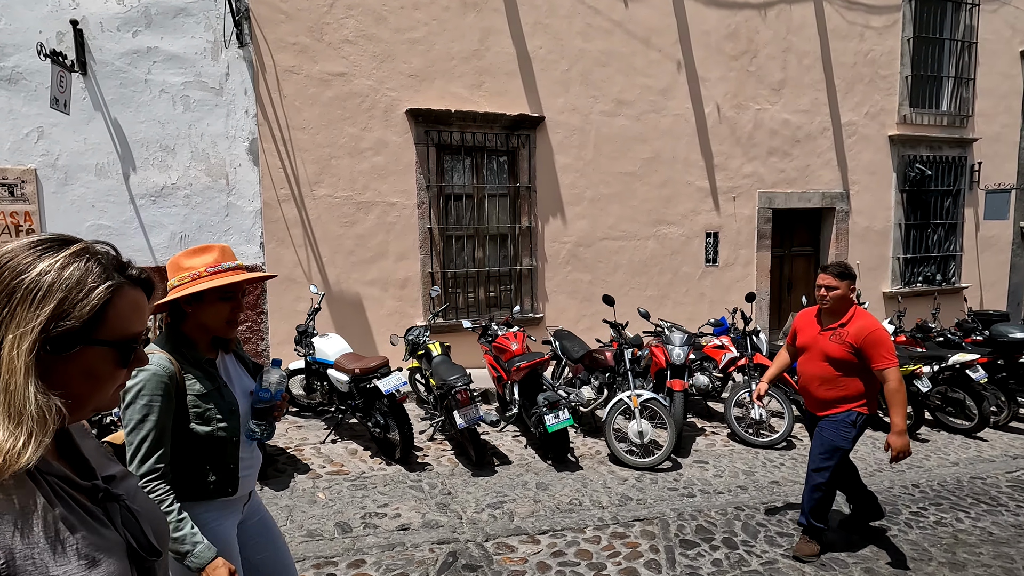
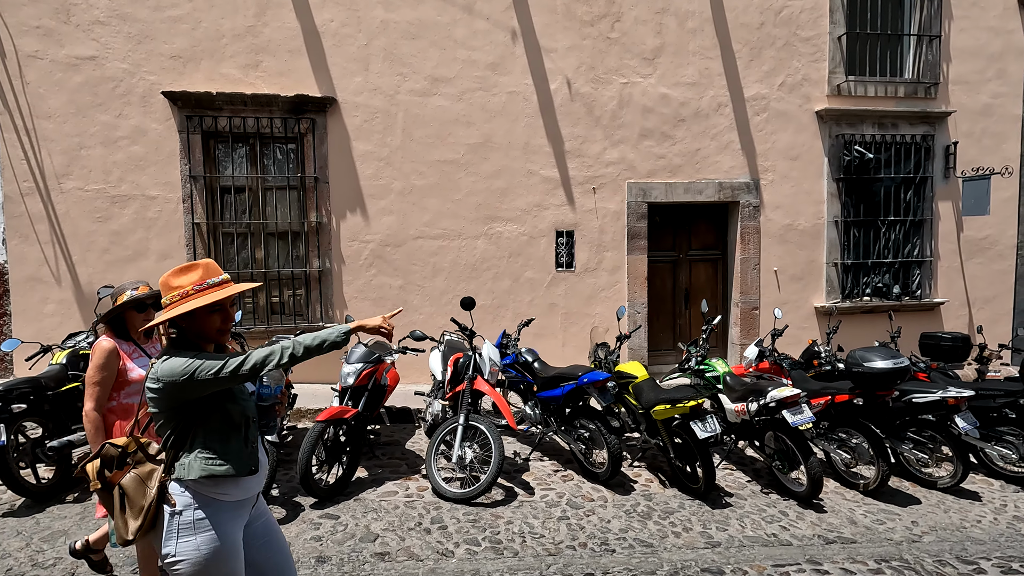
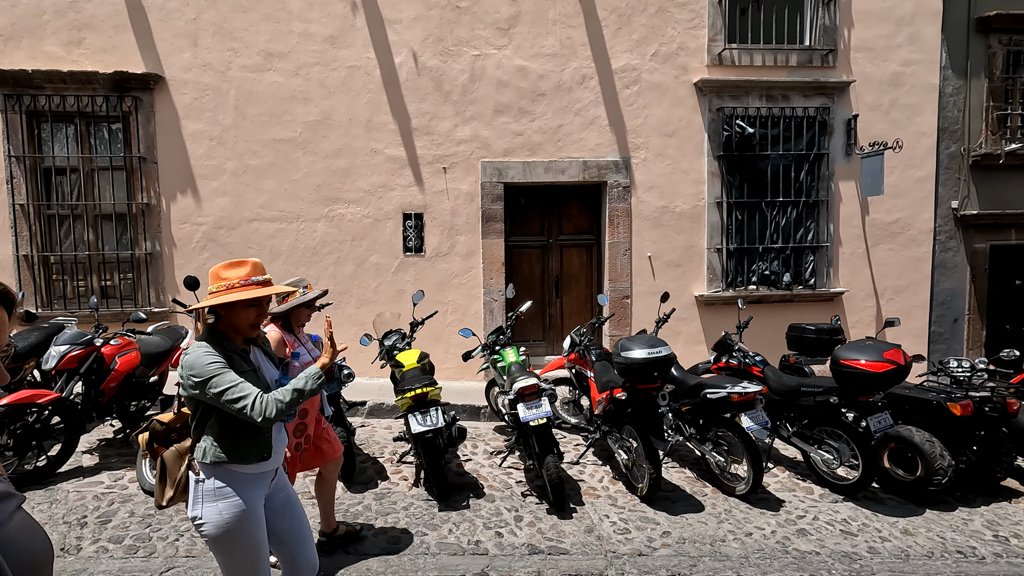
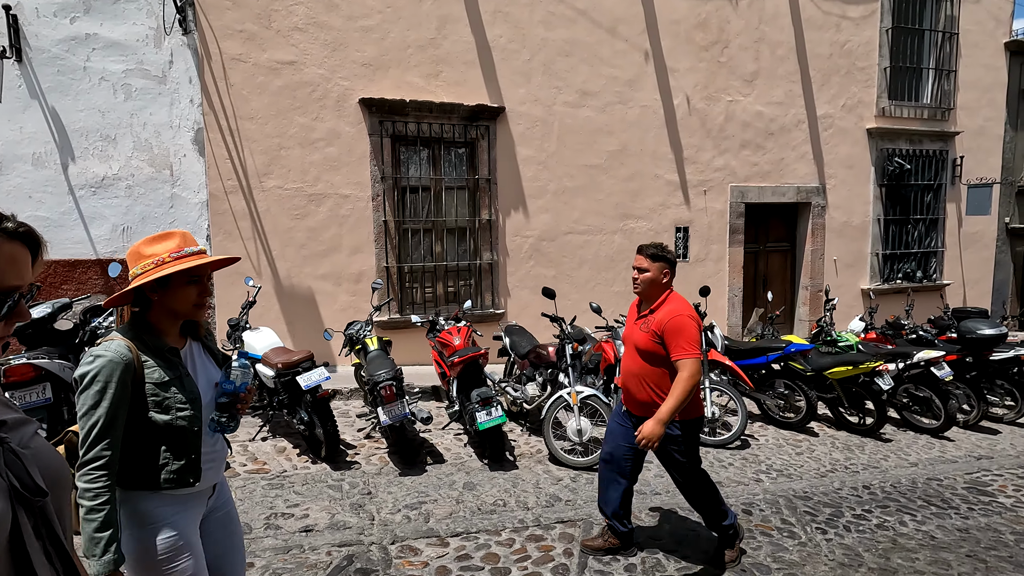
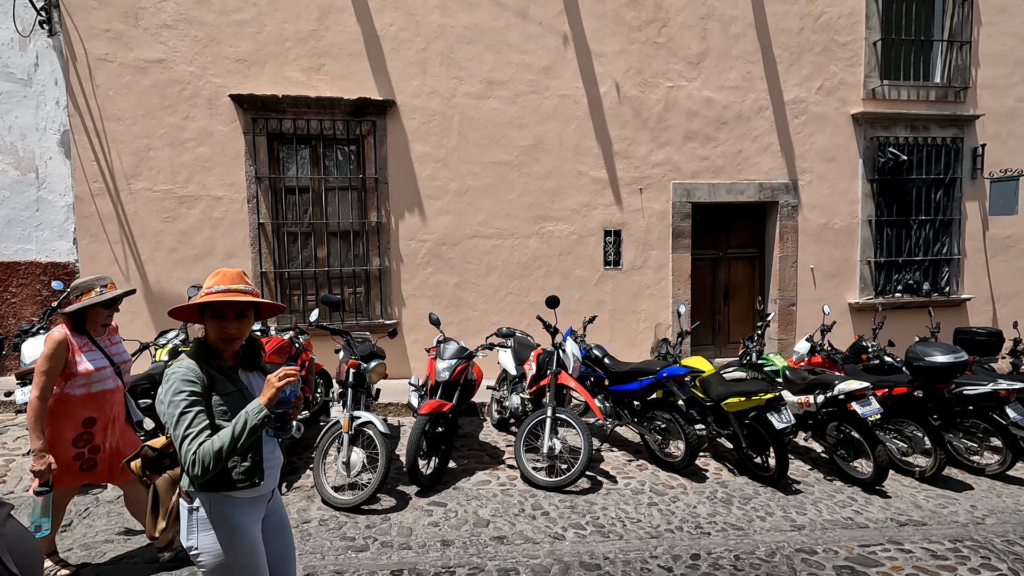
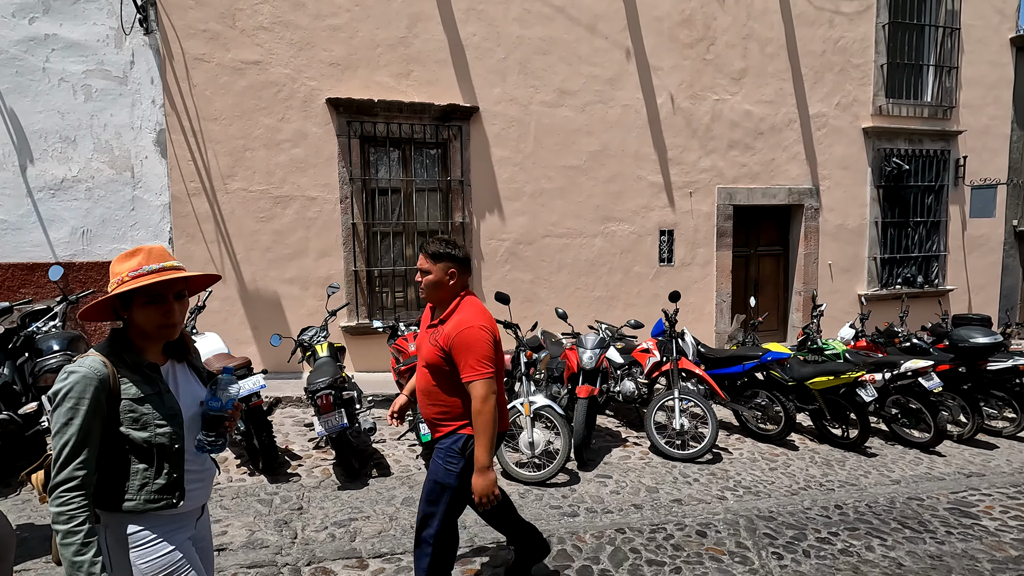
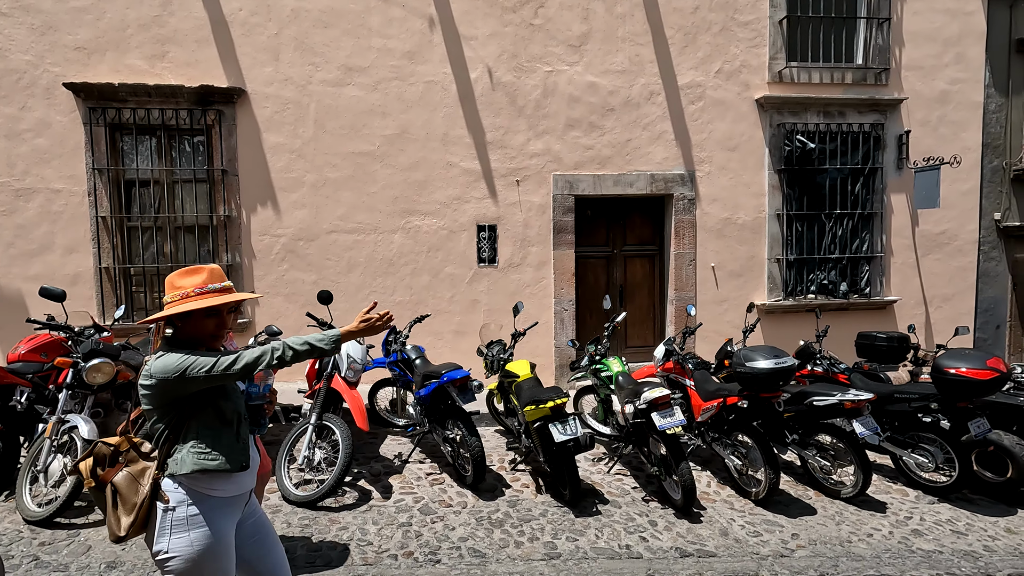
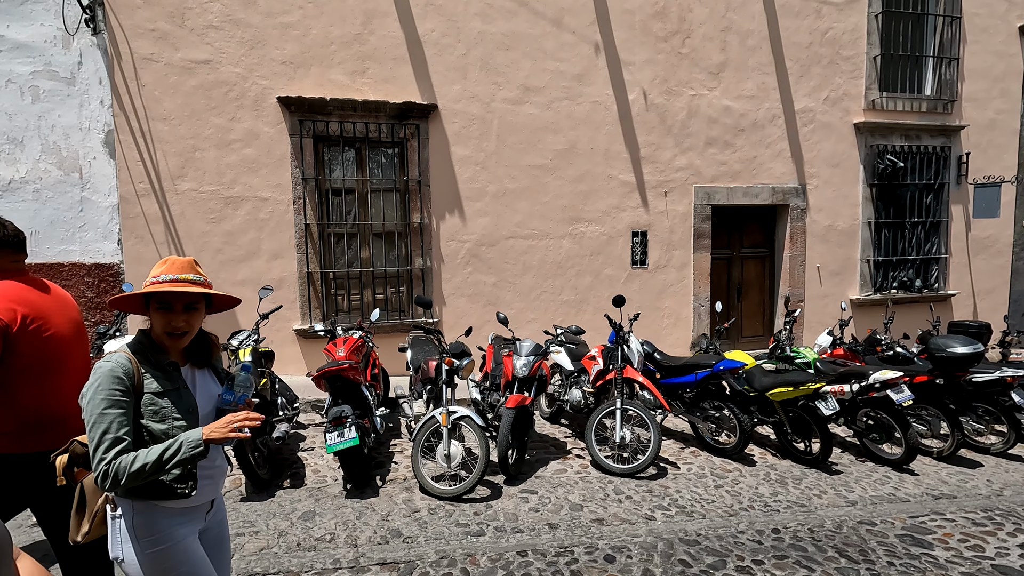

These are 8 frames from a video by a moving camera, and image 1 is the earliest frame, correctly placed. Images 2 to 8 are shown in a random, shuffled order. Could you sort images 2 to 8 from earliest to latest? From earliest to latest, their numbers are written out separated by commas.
4, 6, 8, 5, 2, 7, 3
